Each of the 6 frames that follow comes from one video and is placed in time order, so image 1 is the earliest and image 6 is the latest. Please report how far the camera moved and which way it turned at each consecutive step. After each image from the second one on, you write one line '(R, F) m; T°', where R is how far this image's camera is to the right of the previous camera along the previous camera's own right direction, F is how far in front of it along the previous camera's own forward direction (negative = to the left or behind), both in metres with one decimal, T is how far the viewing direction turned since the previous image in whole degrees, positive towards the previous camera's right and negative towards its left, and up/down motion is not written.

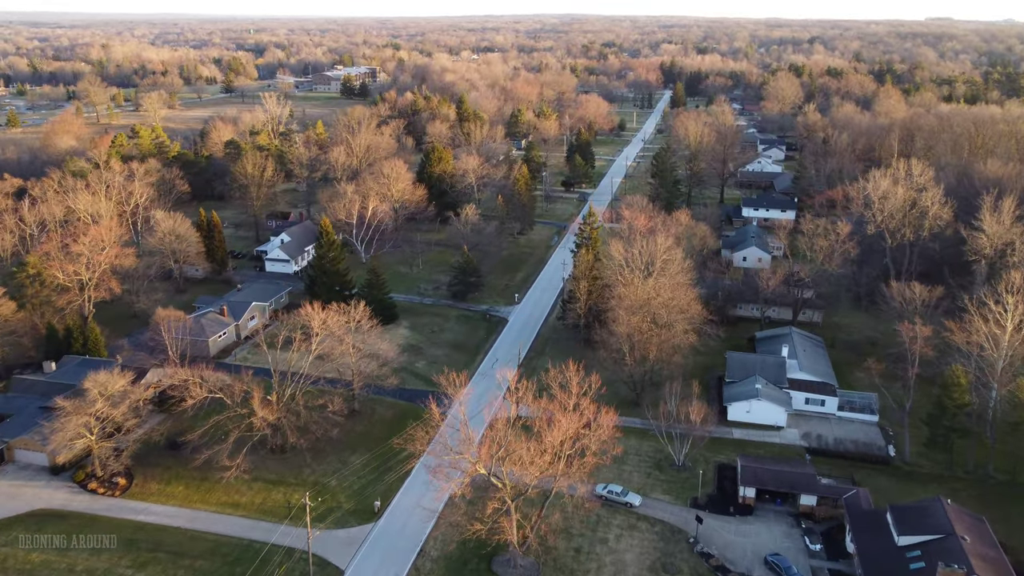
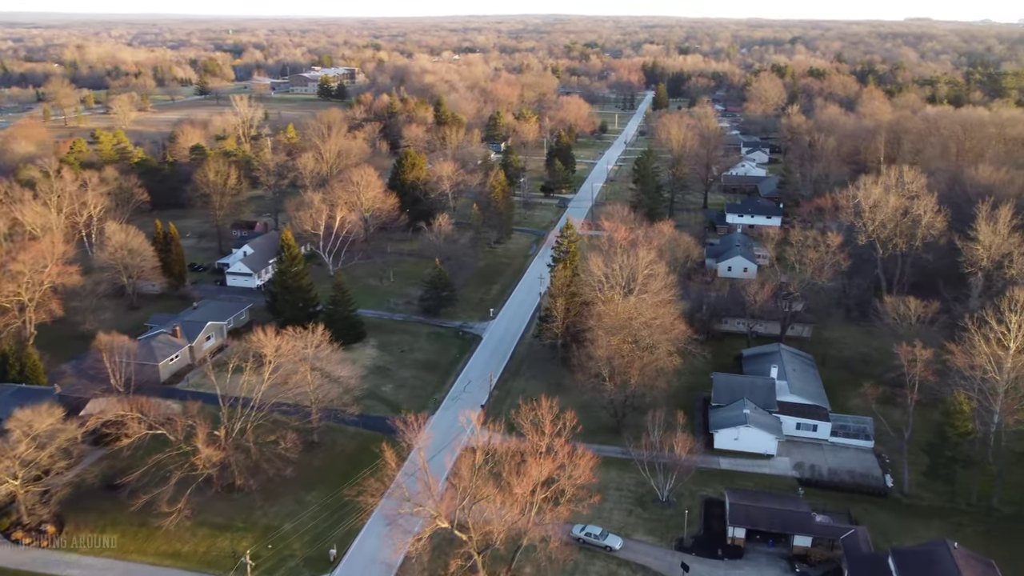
(+0.4, +1.8) m; +1°
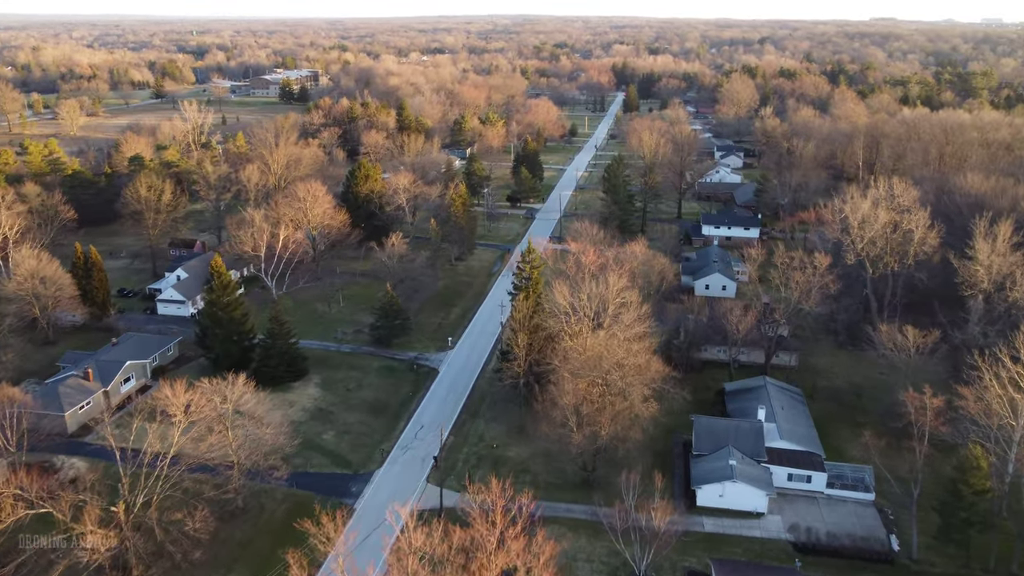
(+0.6, +3.0) m; +2°
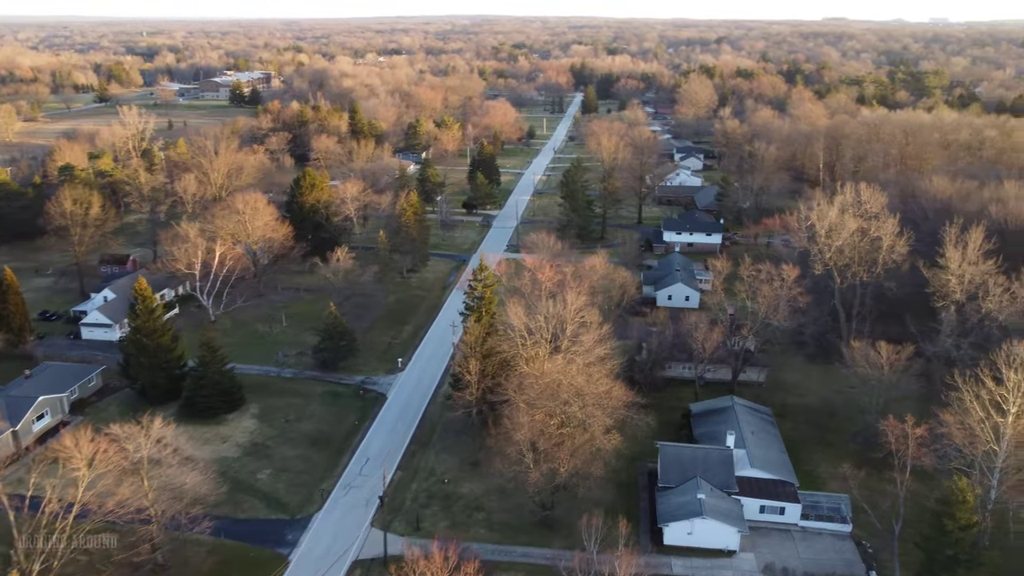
(+0.4, +1.8) m; +3°
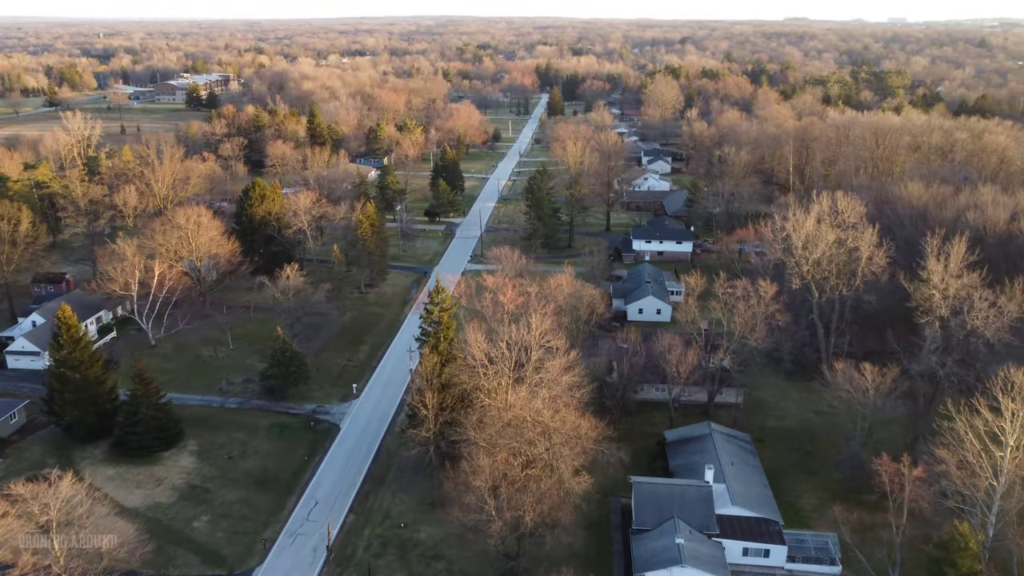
(+0.3, +1.8) m; +2°
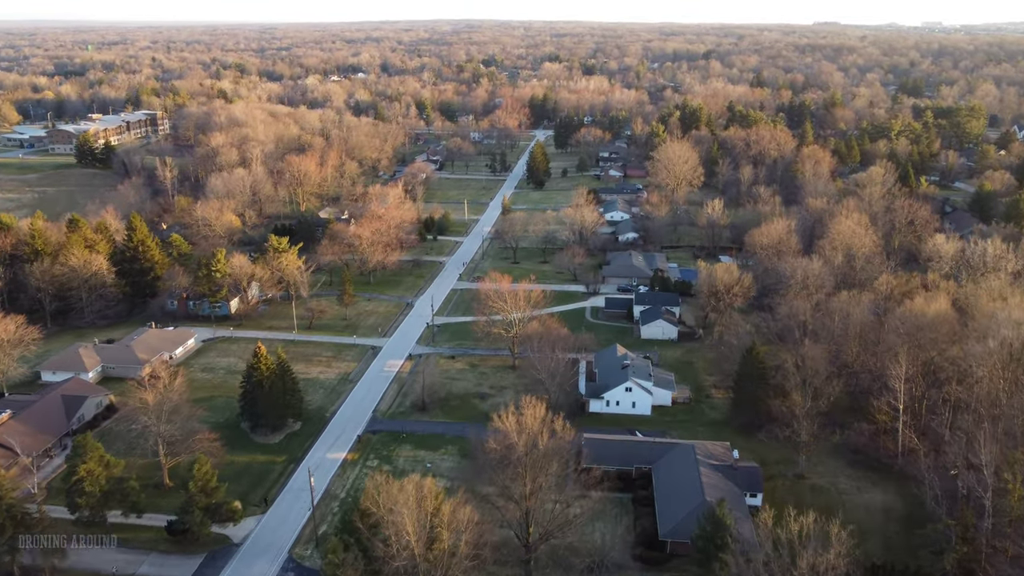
(+5.9, +25.8) m; -2°
